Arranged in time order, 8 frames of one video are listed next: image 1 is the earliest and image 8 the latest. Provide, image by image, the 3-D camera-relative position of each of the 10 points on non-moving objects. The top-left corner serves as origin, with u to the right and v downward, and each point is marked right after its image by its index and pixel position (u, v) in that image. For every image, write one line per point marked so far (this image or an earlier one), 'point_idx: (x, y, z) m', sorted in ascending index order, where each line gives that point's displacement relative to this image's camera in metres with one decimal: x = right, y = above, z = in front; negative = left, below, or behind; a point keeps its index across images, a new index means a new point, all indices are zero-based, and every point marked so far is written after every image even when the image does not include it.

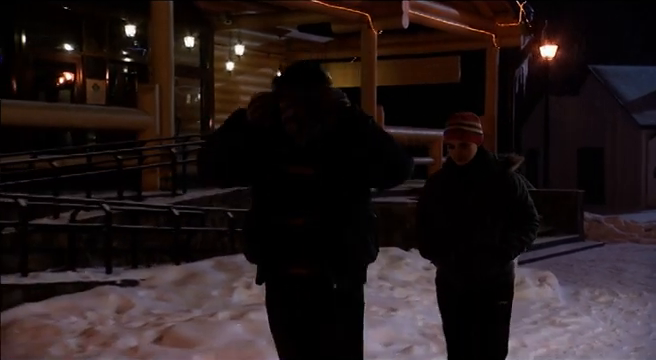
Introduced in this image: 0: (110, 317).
0: (-2.5, -1.6, +7.0) m
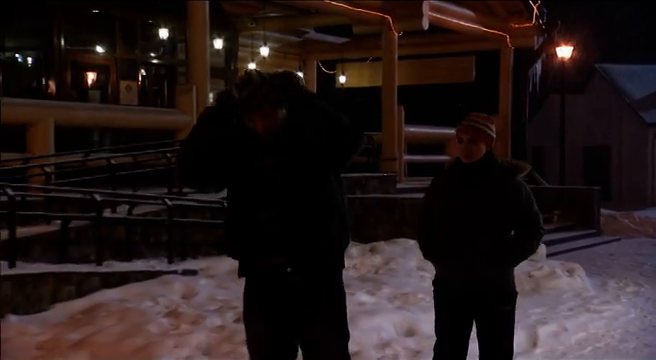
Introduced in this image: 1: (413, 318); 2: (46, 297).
0: (-1.9, -1.5, +7.5) m
1: (+1.0, -1.6, +6.9) m
2: (-3.3, -1.4, +7.1) m
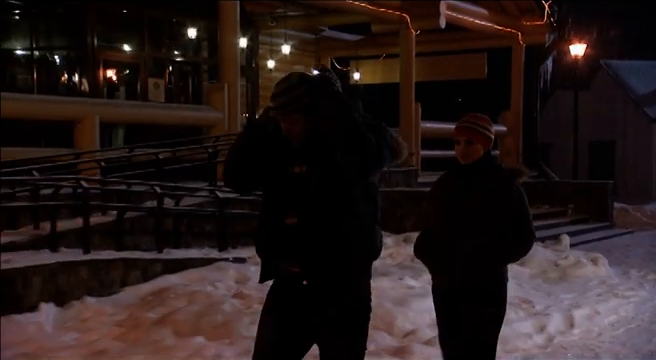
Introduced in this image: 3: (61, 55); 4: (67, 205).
0: (-1.2, -1.4, +8.1) m
1: (+1.6, -1.5, +7.5) m
2: (-2.7, -1.3, +7.7) m
3: (-7.5, +3.3, +16.0) m
4: (-3.8, -0.4, +8.9) m
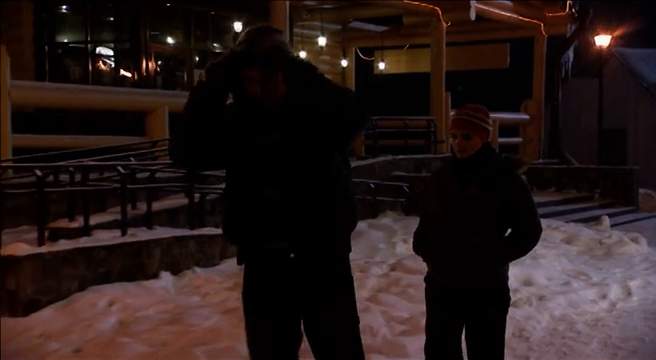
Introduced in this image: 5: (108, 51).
0: (-0.1, -1.2, +8.9) m
1: (+2.8, -1.3, +8.3) m
2: (-1.6, -1.1, +8.5) m
3: (-6.3, +3.7, +16.8) m
4: (-2.7, -0.1, +9.7) m
5: (-6.4, +3.7, +16.8) m
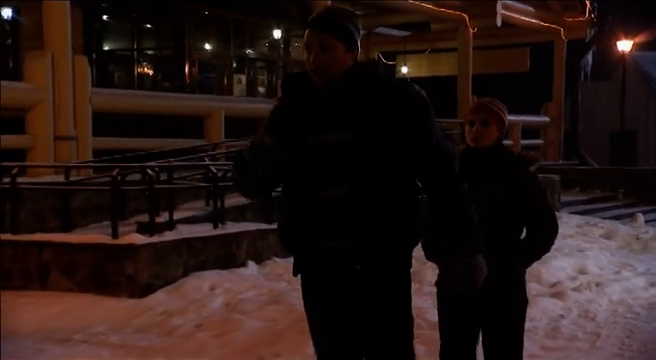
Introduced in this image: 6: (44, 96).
0: (+0.9, -1.1, +9.6) m
1: (+3.8, -1.2, +9.0) m
2: (-0.6, -1.0, +9.3) m
3: (-5.2, +3.7, +17.6) m
4: (-1.7, -0.1, +10.5) m
5: (-5.3, +3.7, +17.6) m
6: (-4.8, +1.4, +10.2) m
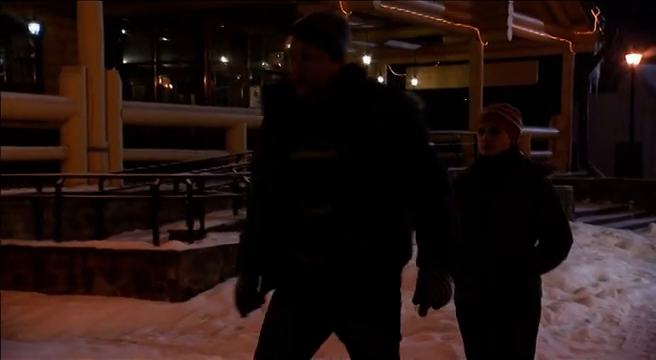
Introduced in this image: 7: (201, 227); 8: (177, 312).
0: (+1.3, -1.3, +9.9) m
1: (+4.2, -1.4, +9.2) m
2: (-0.1, -1.2, +9.6) m
3: (-4.8, +3.4, +18.0) m
4: (-1.2, -0.3, +10.8) m
5: (-4.8, +3.3, +18.0) m
6: (-4.4, +1.2, +10.5) m
7: (-1.9, -0.7, +9.1) m
8: (-1.8, -1.6, +7.1) m
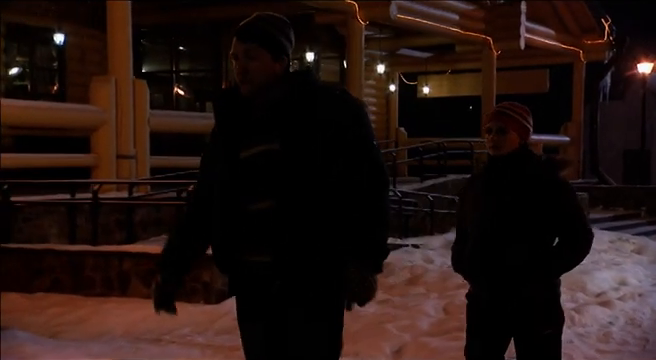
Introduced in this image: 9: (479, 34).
0: (+1.7, -1.4, +10.1) m
1: (+4.6, -1.5, +9.4) m
2: (+0.3, -1.3, +9.8) m
3: (-4.3, +3.2, +18.4) m
4: (-0.8, -0.4, +11.1) m
5: (-4.4, +3.1, +18.3) m
6: (-4.0, +1.1, +10.9) m
7: (-1.5, -0.8, +9.4) m
8: (-1.4, -1.6, +7.4) m
9: (+5.1, +5.0, +20.4) m
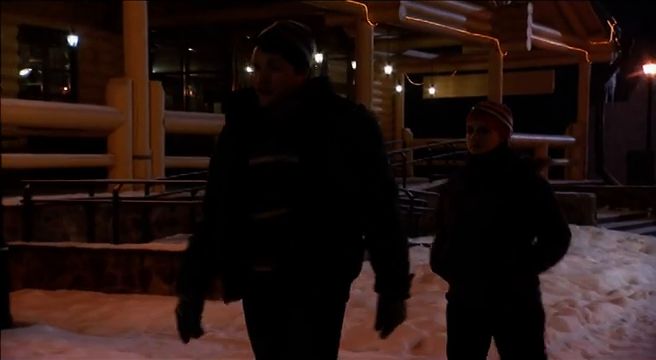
0: (+2.0, -1.4, +10.3) m
1: (+4.8, -1.5, +9.6) m
2: (+0.5, -1.3, +9.9) m
3: (-4.0, +3.1, +18.6) m
4: (-0.6, -0.4, +11.2) m
5: (-4.1, +3.1, +18.5) m
6: (-3.7, +1.1, +11.0) m
7: (-1.3, -0.8, +9.6) m
8: (-1.2, -1.6, +7.5) m
9: (+5.4, +4.9, +20.5) m
